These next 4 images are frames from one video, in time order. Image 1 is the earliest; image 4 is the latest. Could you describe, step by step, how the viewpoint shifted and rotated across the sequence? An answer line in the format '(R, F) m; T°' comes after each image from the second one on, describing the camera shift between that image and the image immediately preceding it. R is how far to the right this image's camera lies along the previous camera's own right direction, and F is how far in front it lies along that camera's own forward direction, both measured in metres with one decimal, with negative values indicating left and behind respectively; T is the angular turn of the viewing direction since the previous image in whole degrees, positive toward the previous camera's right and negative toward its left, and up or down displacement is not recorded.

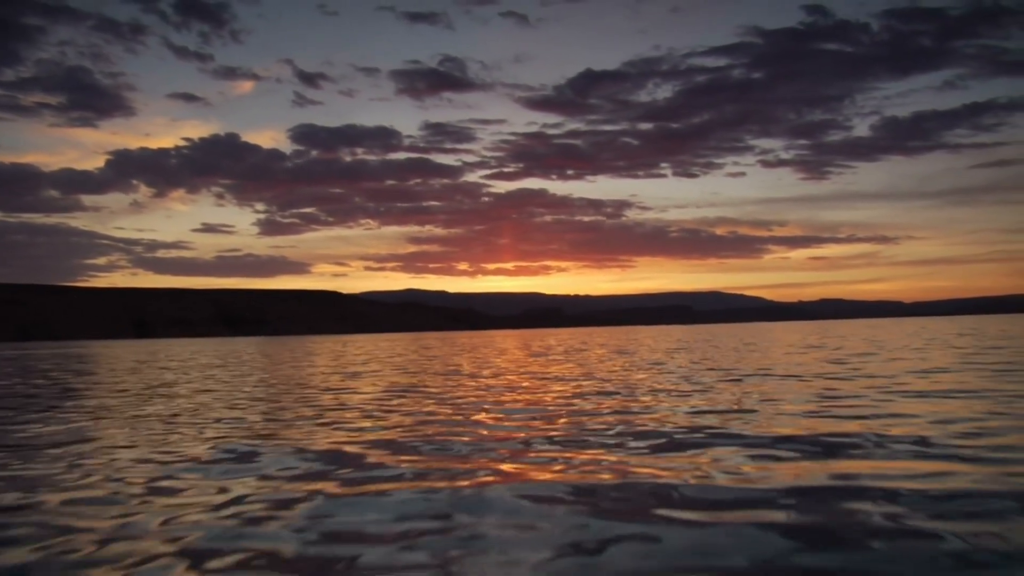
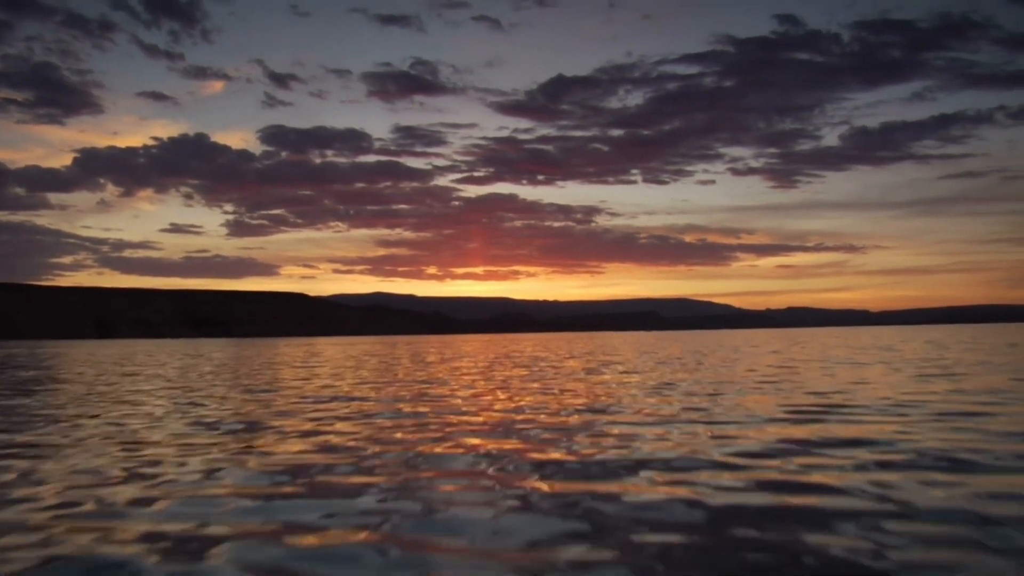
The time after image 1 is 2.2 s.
(-1.9, +2.1) m; +2°
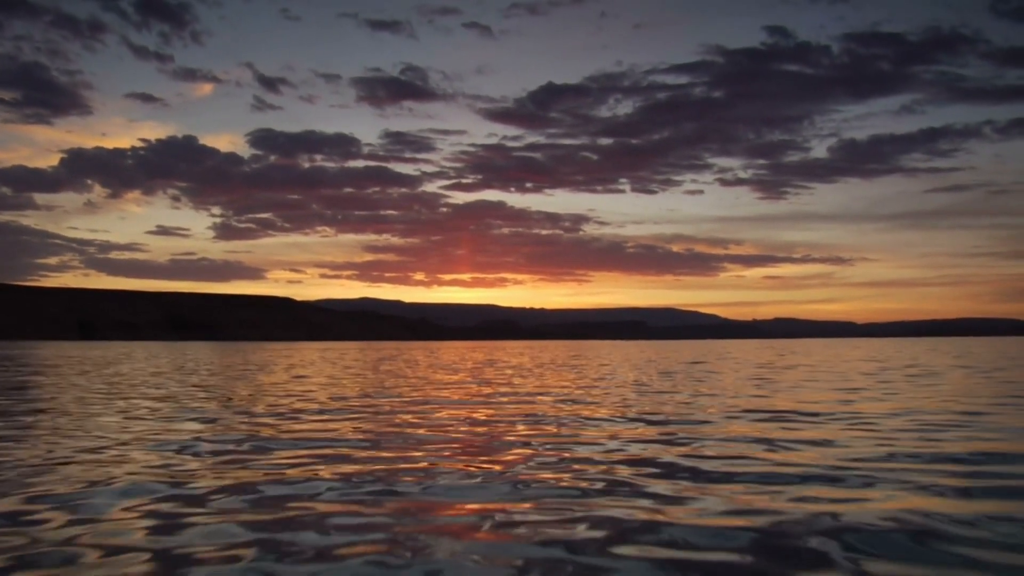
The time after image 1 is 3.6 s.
(-1.4, +0.8) m; +1°
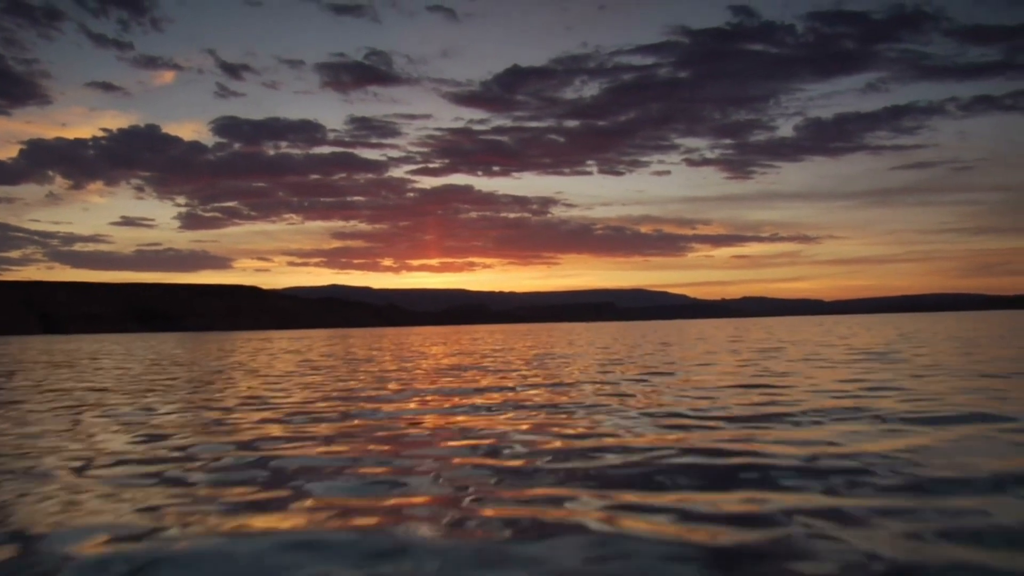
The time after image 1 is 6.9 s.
(-1.9, -0.1) m; +2°
